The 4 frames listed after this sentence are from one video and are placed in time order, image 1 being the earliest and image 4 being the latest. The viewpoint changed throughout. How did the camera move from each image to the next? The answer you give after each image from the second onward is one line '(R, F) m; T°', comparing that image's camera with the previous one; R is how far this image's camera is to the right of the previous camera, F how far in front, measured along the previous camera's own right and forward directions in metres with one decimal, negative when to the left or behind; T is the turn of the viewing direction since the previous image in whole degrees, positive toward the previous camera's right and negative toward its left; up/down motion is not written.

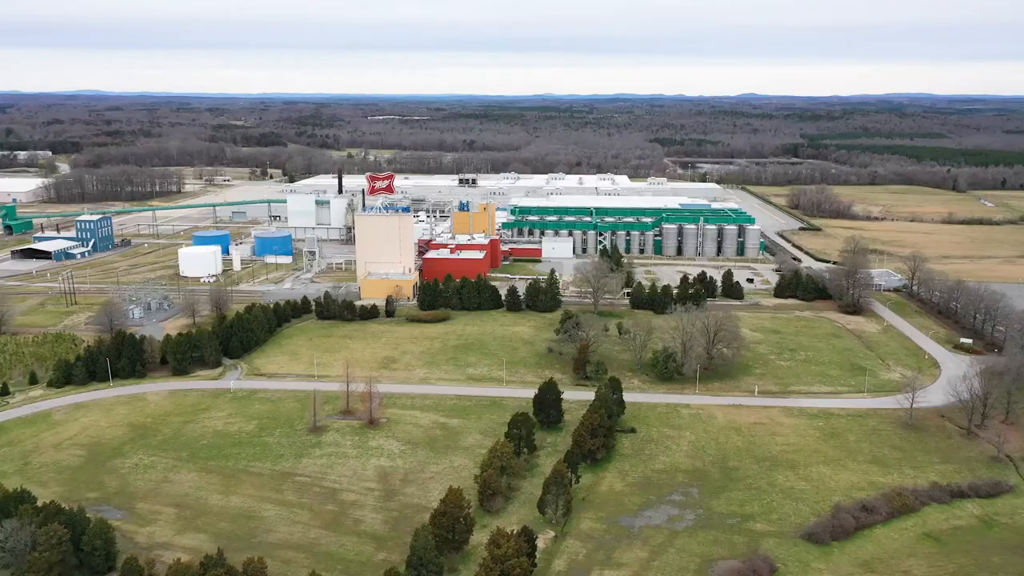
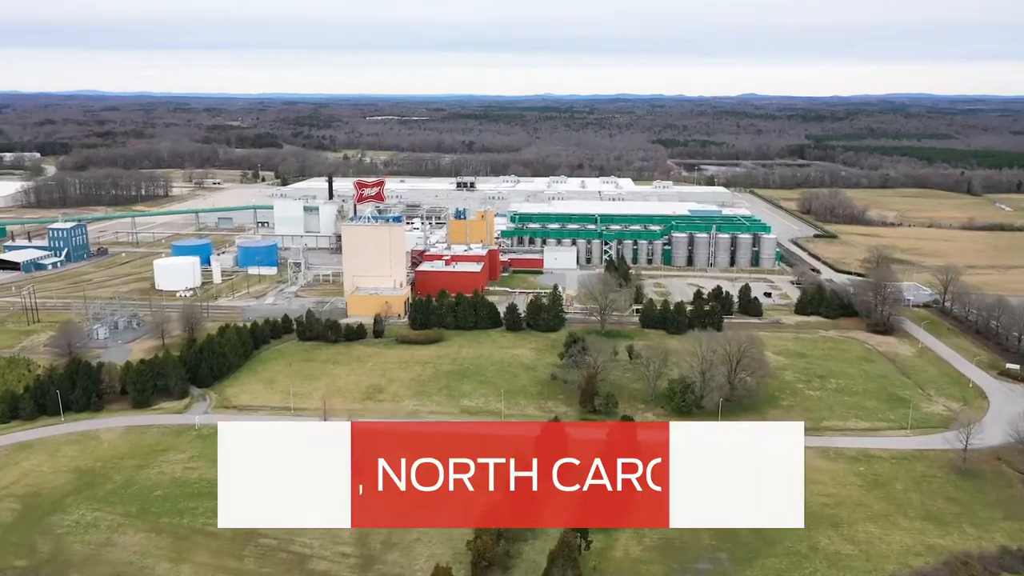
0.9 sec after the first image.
(0.0, +2.7) m; 0°
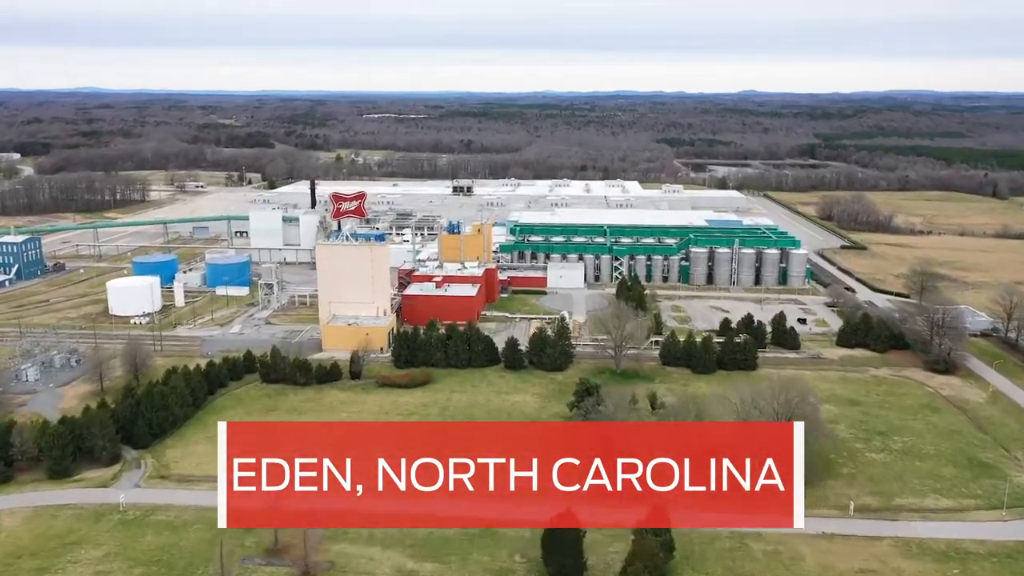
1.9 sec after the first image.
(0.0, +4.2) m; 0°
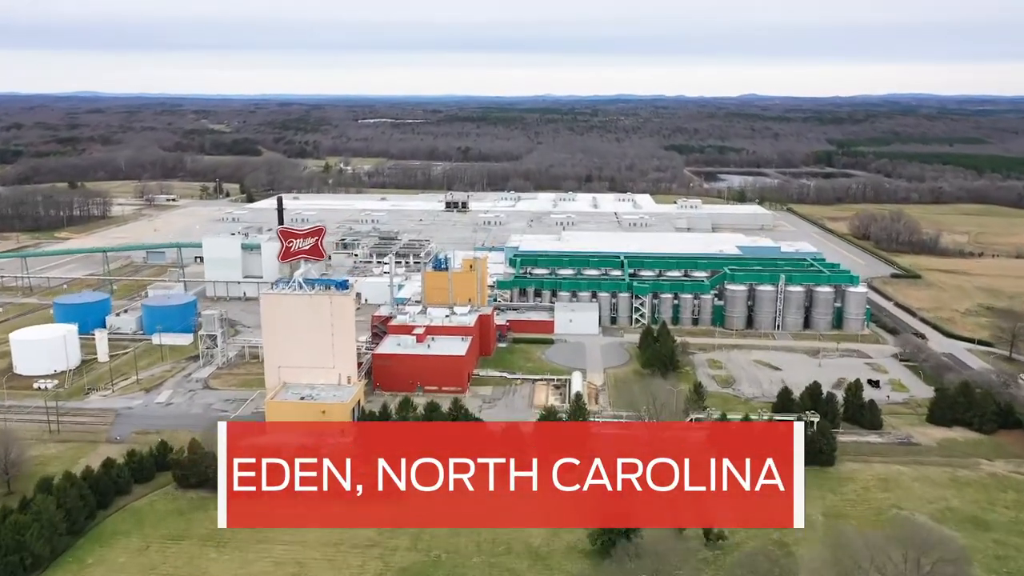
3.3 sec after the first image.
(0.0, +6.3) m; 0°
